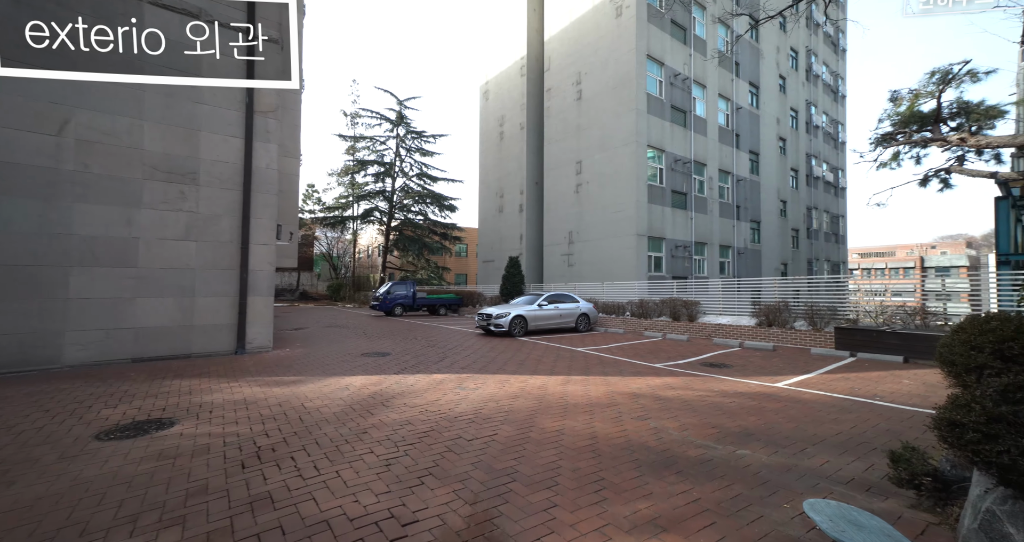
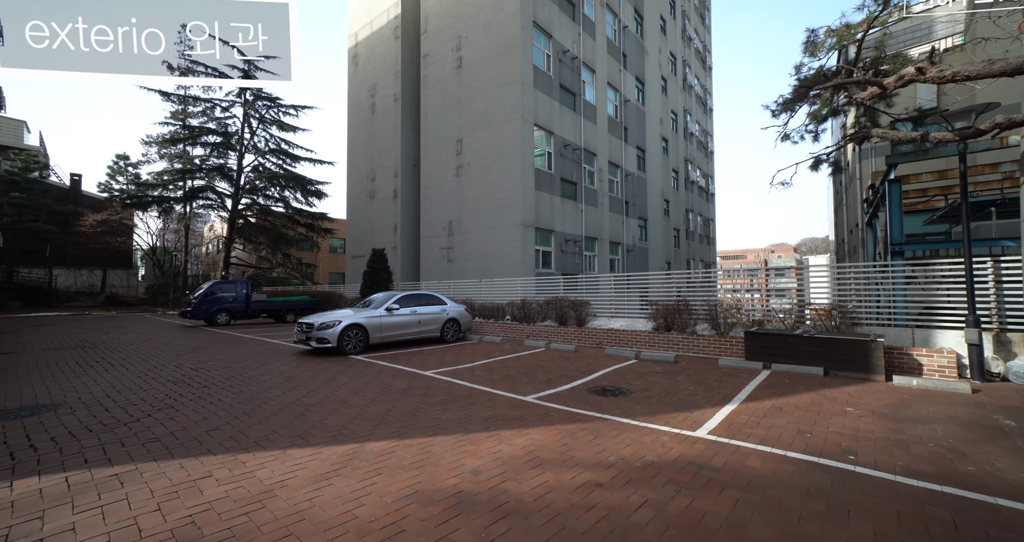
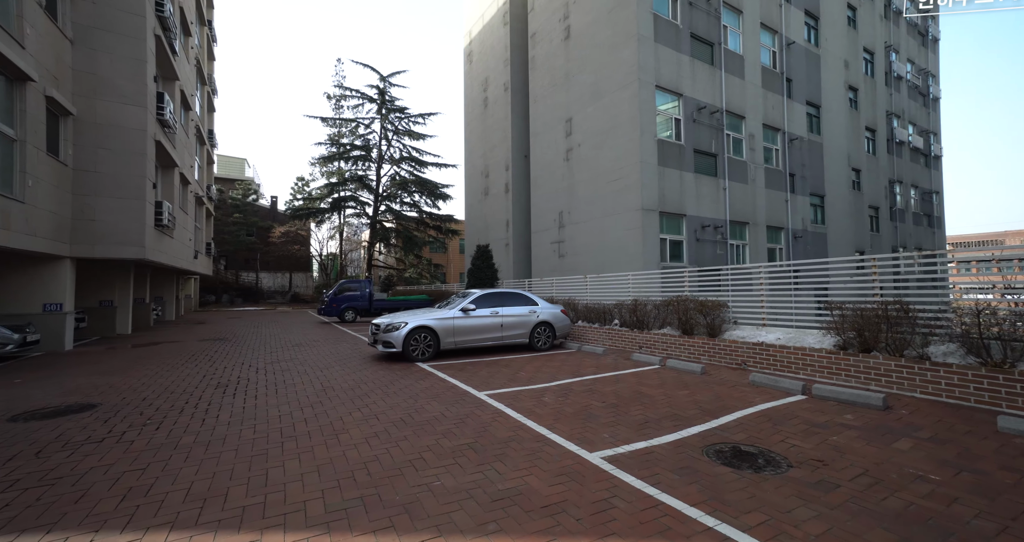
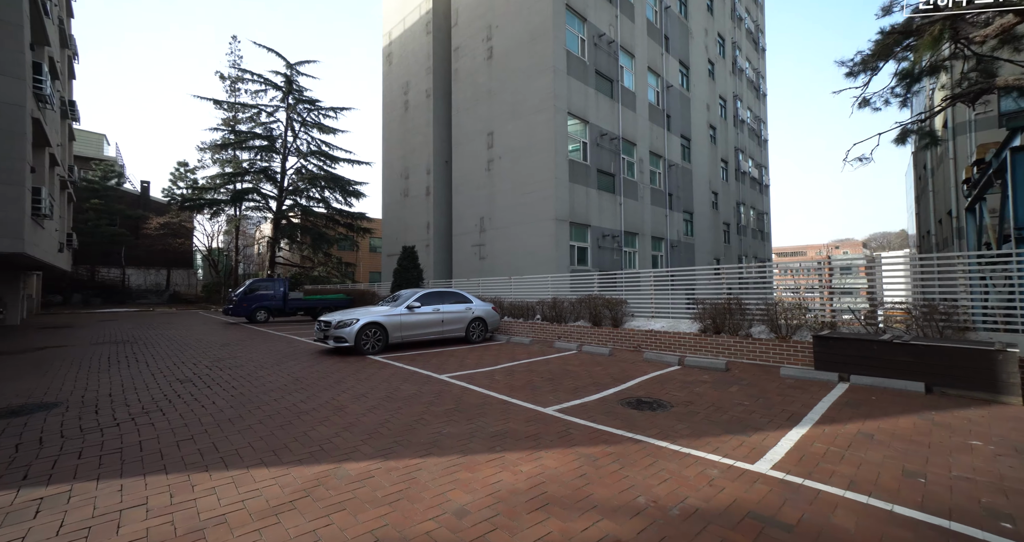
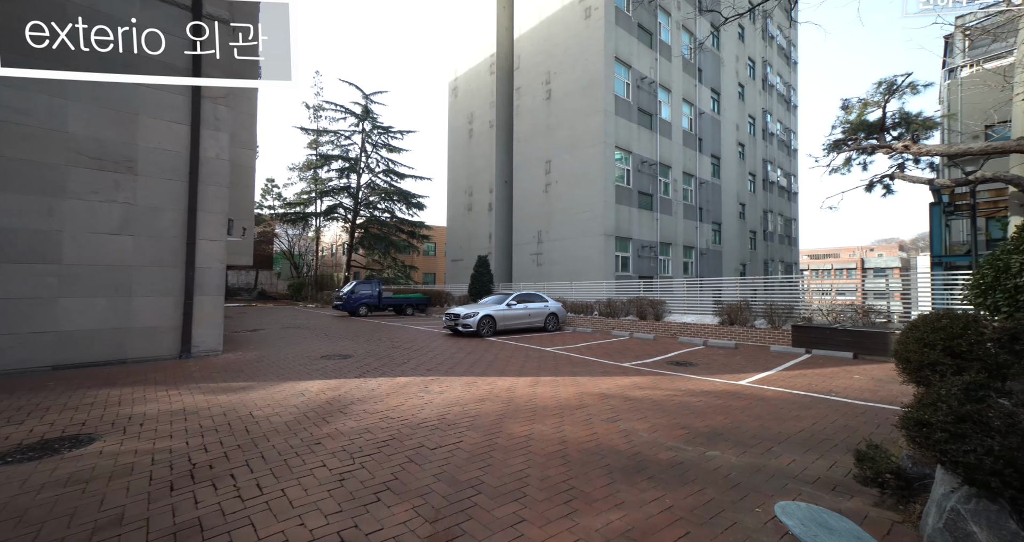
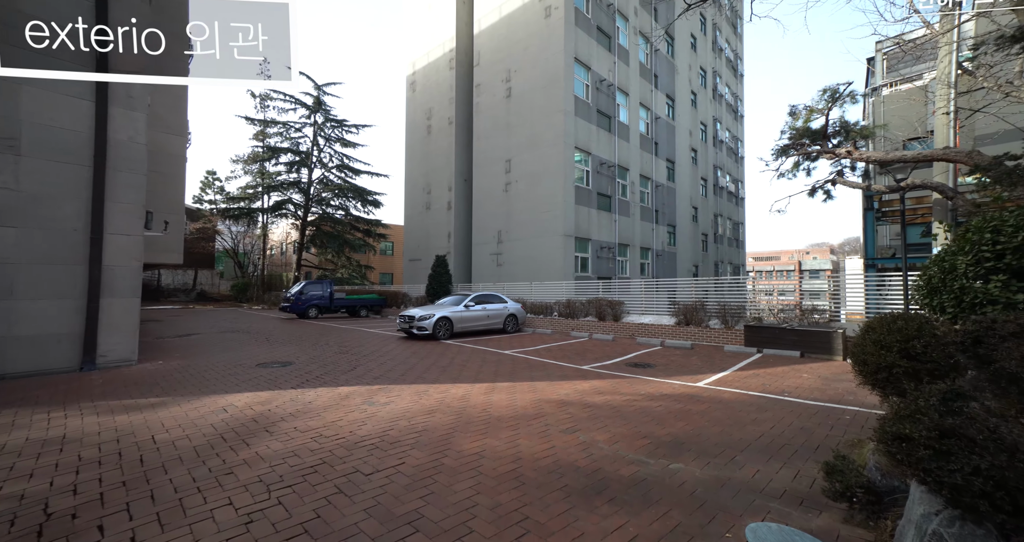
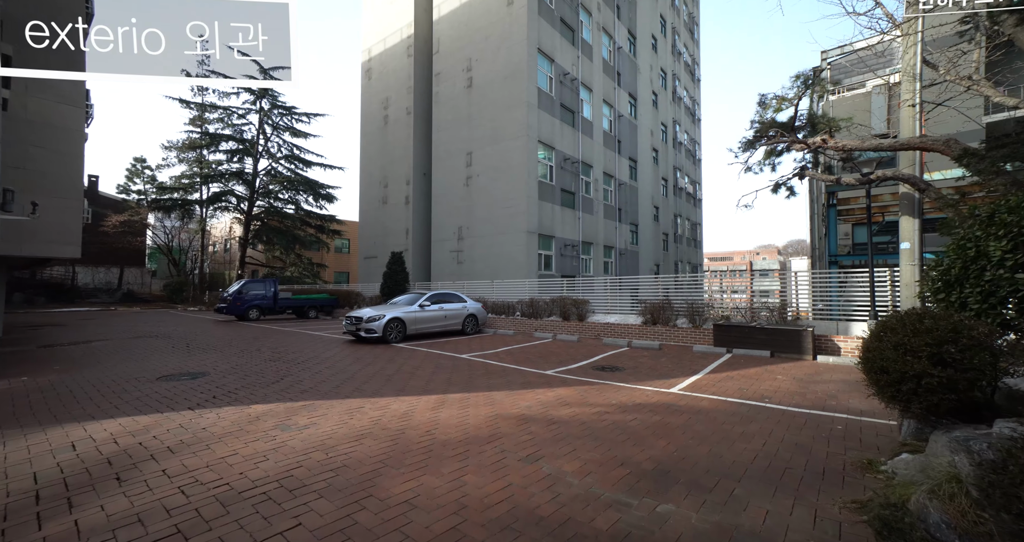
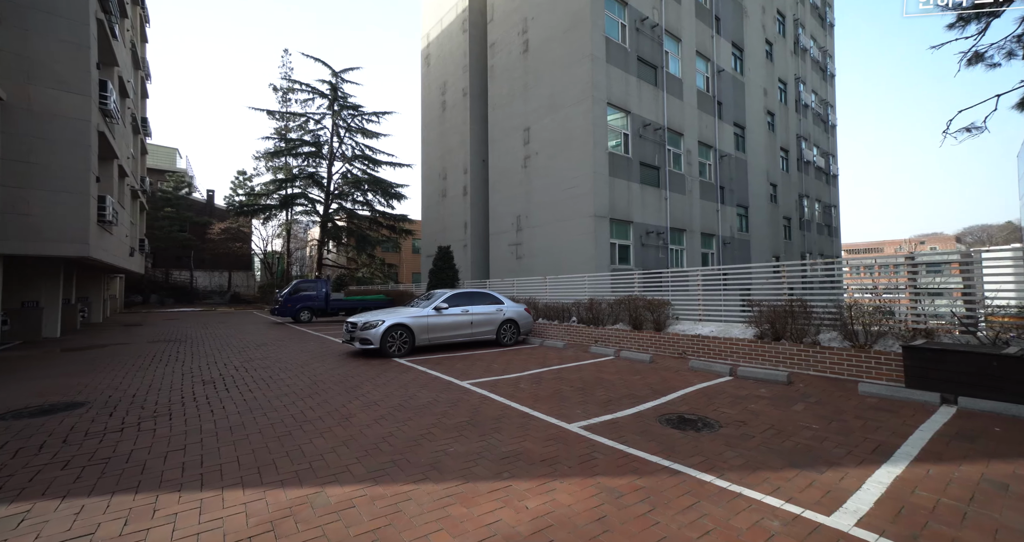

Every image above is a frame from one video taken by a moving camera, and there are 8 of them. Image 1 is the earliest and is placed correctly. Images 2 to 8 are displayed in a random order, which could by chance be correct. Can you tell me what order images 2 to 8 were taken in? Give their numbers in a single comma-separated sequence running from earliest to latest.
5, 6, 7, 2, 4, 8, 3
